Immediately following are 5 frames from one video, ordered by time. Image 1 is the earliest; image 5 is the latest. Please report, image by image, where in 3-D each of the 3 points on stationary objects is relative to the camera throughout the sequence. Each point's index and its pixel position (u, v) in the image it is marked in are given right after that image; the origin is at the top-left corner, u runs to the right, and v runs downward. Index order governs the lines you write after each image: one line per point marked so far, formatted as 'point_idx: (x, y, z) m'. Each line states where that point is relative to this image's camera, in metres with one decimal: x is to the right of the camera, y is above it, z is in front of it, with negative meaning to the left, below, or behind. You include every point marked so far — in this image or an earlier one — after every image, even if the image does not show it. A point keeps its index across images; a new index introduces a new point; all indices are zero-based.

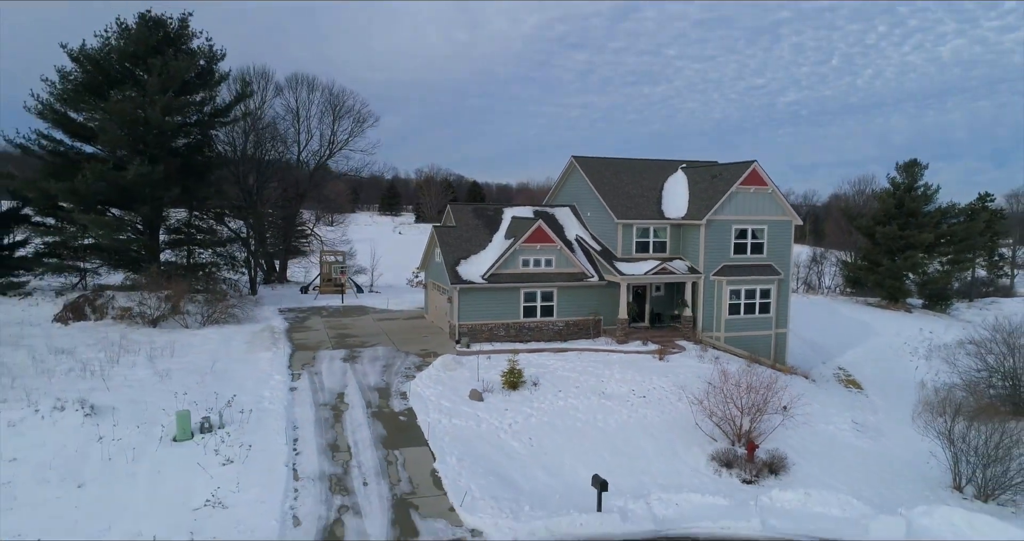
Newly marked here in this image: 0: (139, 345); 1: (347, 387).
0: (-6.9, -1.4, +12.3) m
1: (-2.6, -1.9, +10.7) m
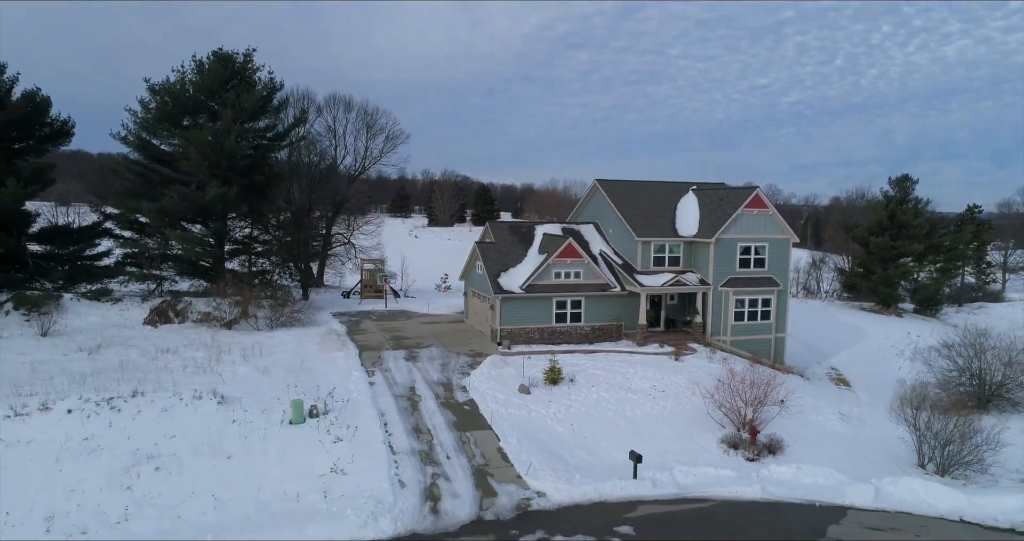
0: (-6.1, -1.7, +14.3) m
1: (-1.8, -2.1, +12.7) m
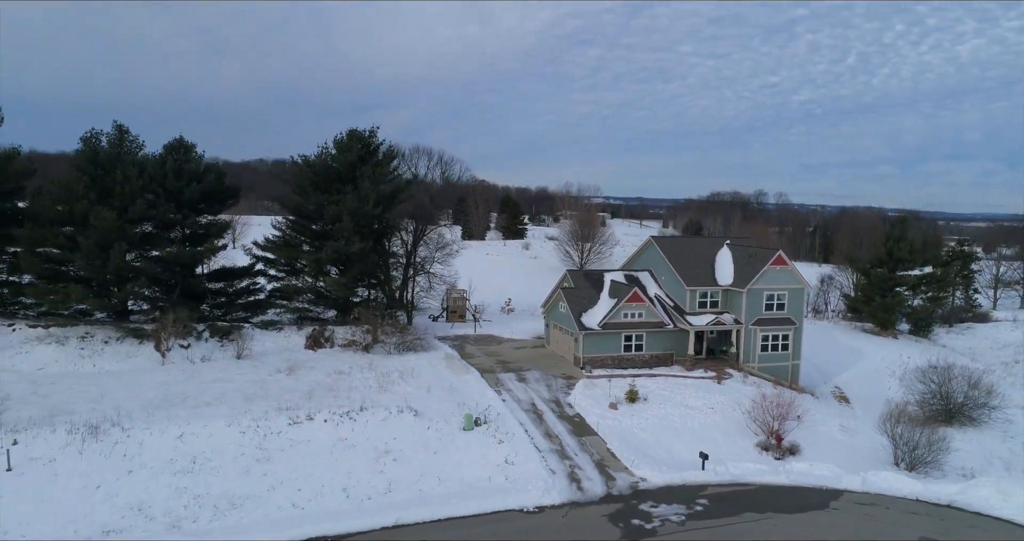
0: (-3.7, -2.9, +19.2) m
1: (+0.6, -3.4, +17.6) m
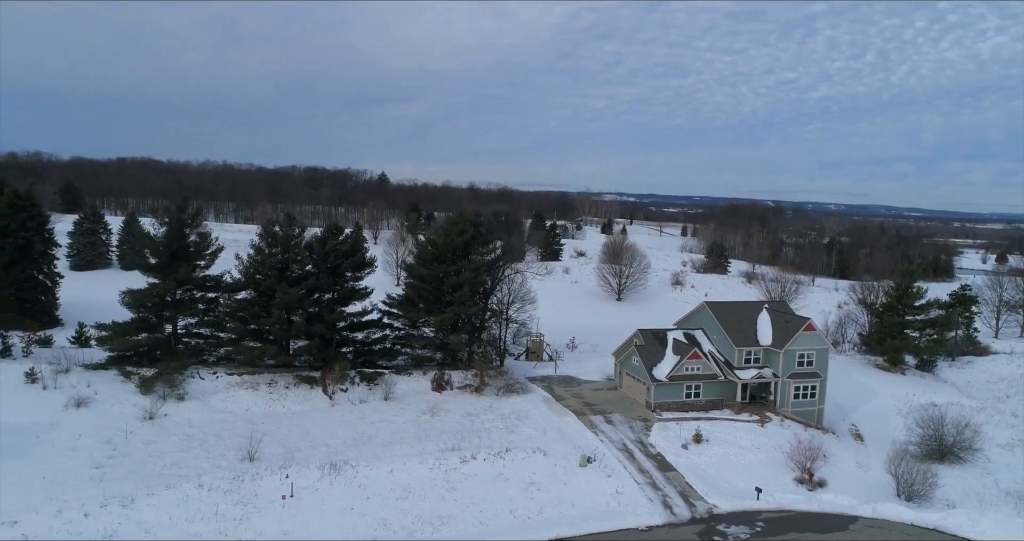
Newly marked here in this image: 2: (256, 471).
0: (-0.3, -5.4, +25.0) m
1: (+3.9, -5.9, +23.3) m
2: (-7.4, -5.8, +19.0) m
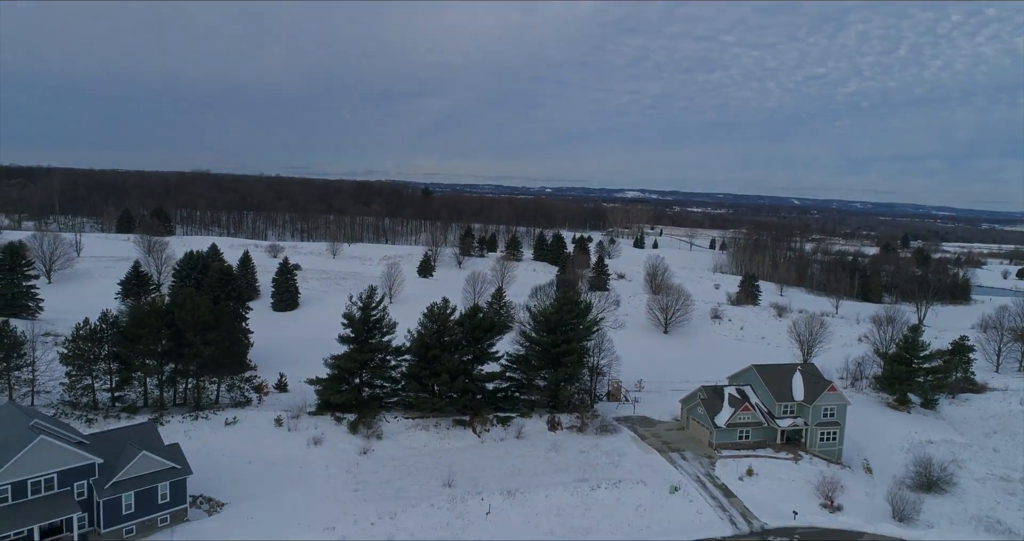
0: (+4.9, -9.3, +34.4) m
1: (+9.1, -10.0, +32.6) m
2: (-2.3, -9.8, +28.7) m
